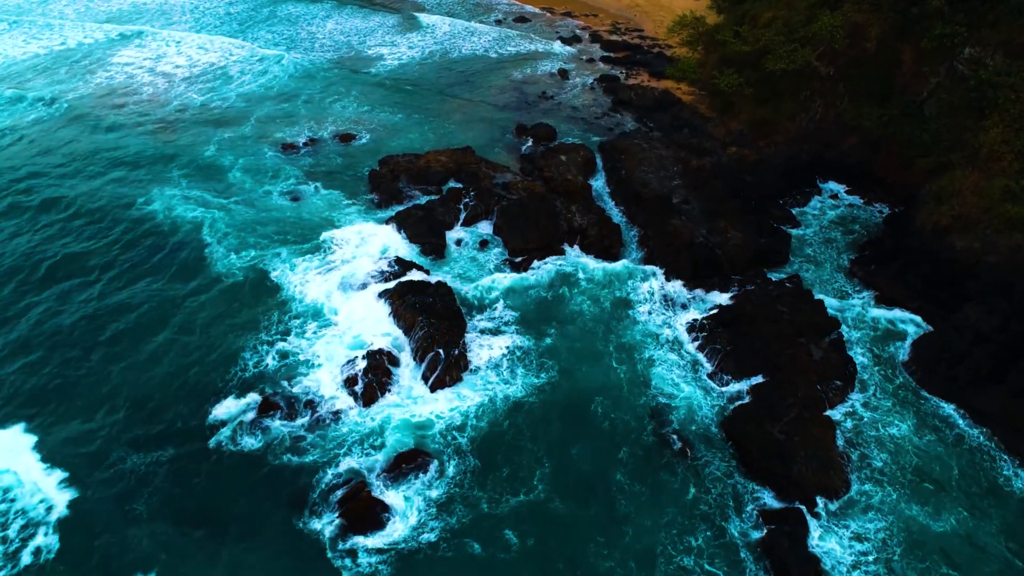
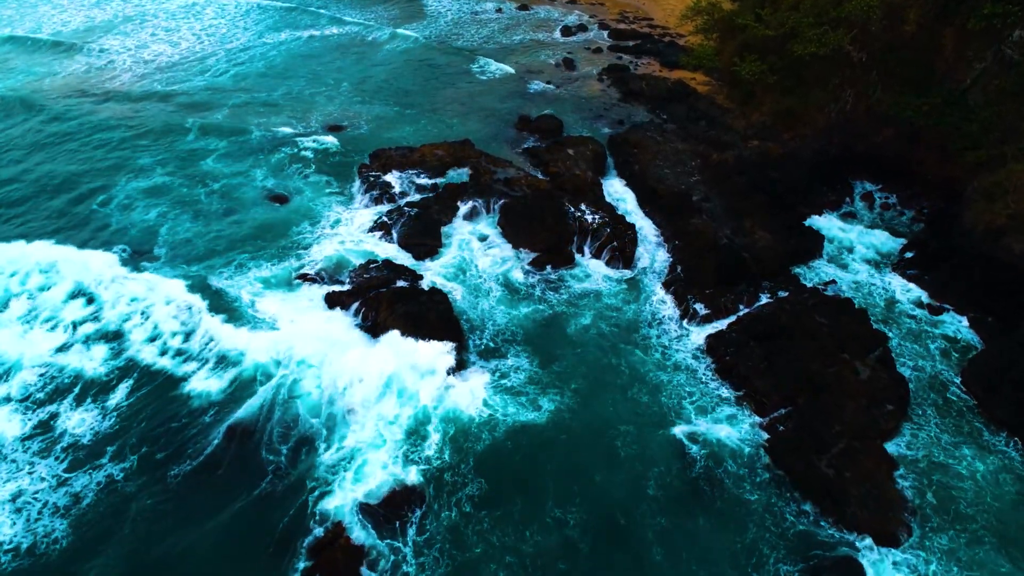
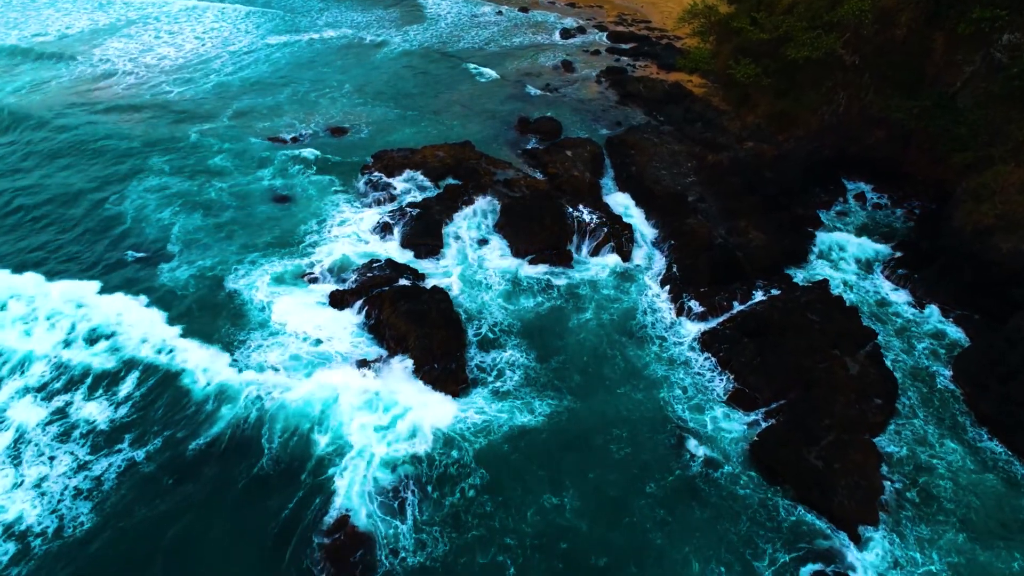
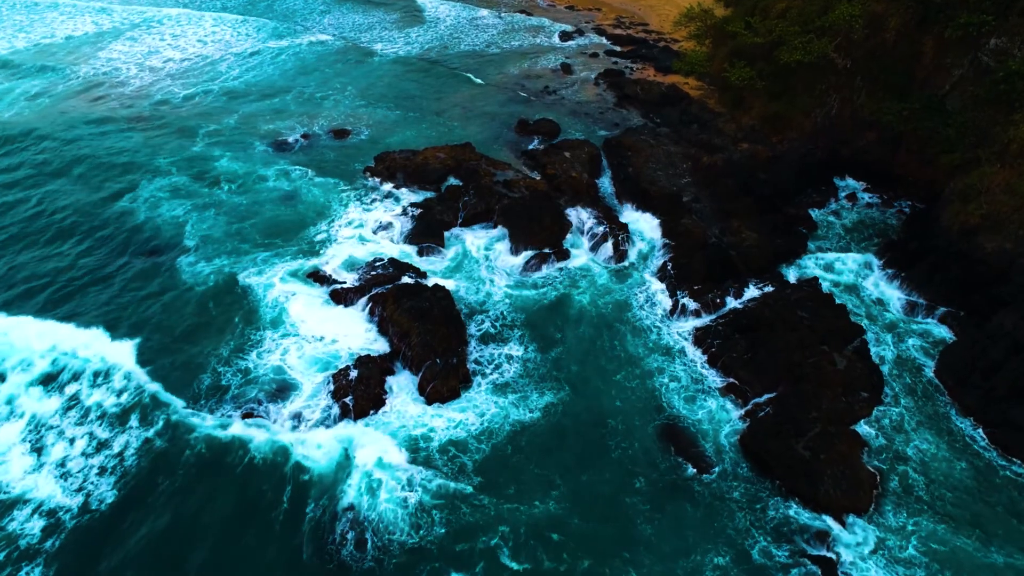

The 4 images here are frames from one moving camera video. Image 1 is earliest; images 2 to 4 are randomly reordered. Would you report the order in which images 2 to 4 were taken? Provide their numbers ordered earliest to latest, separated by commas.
4, 3, 2
